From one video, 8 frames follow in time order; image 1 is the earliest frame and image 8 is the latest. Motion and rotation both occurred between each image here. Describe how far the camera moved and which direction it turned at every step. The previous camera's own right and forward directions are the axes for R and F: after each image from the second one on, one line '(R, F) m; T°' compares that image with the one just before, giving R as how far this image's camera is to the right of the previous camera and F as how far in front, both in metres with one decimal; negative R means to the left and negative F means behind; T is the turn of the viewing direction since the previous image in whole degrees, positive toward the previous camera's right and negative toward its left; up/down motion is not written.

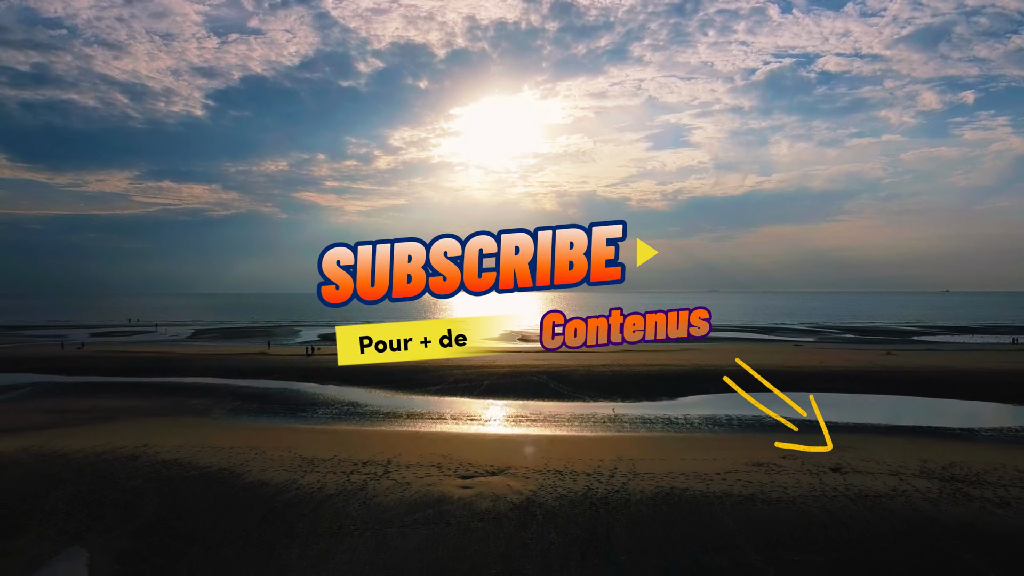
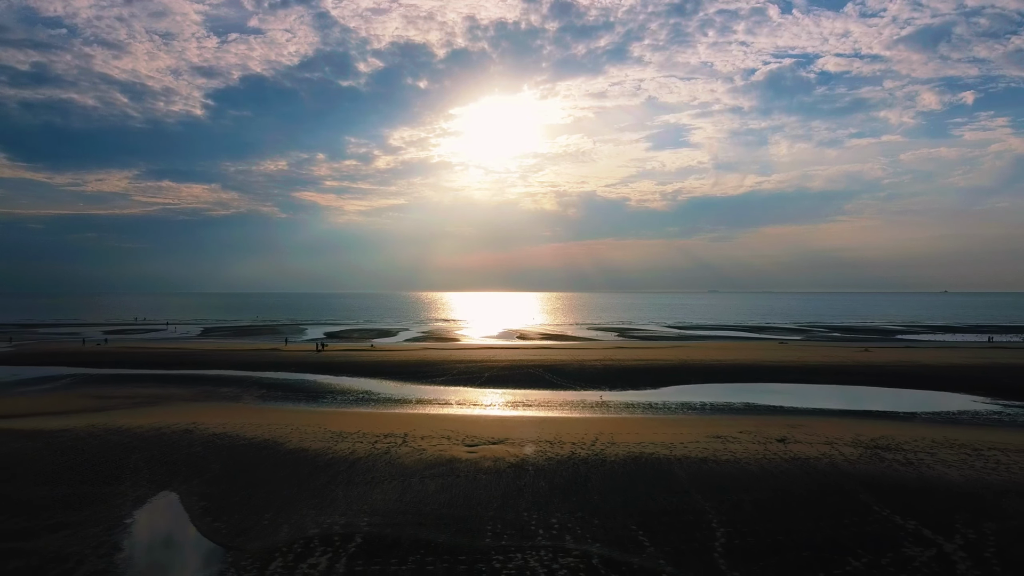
(0.0, -2.2) m; 0°
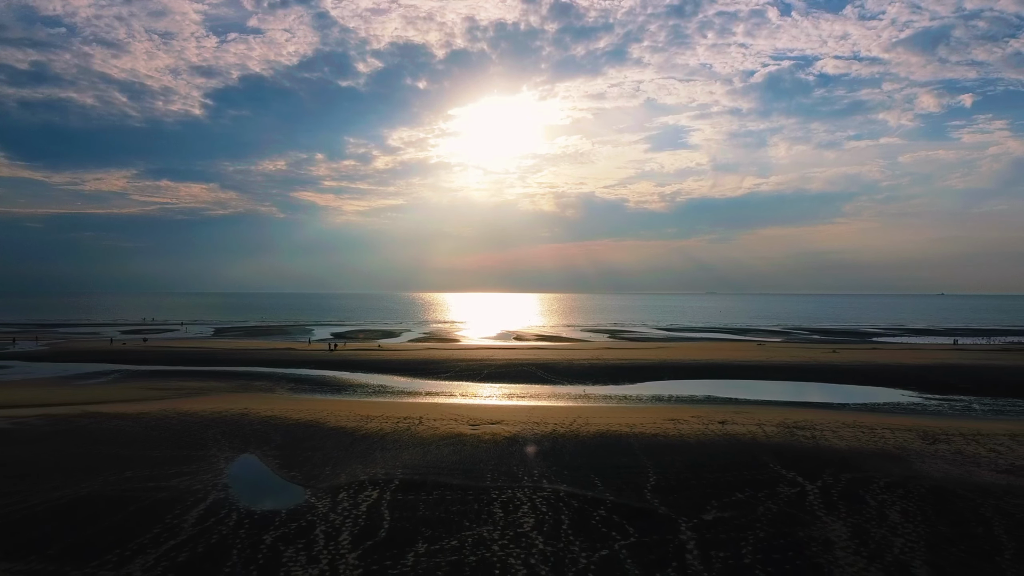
(+0.1, -3.4) m; 0°
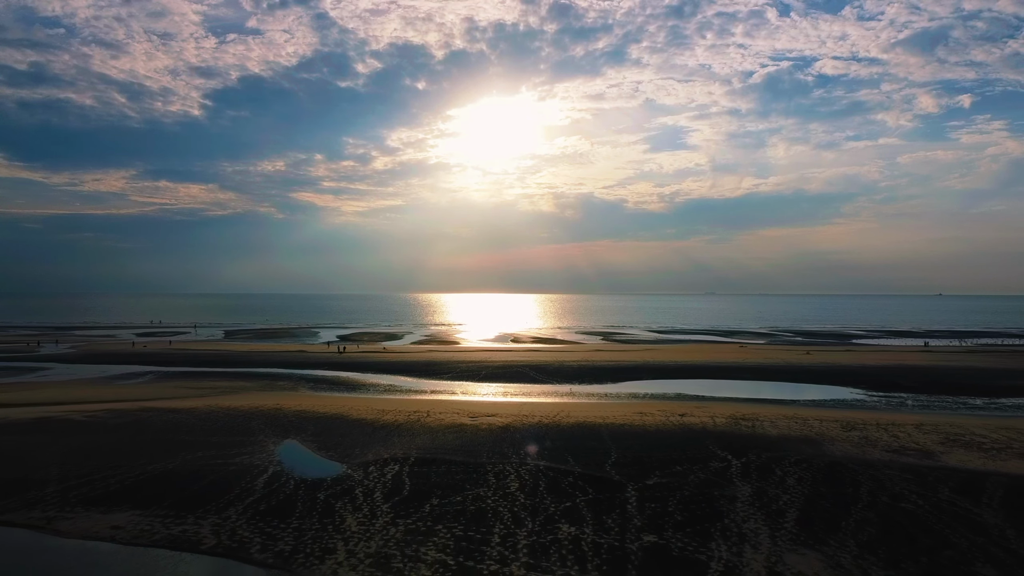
(+0.2, -3.1) m; 0°
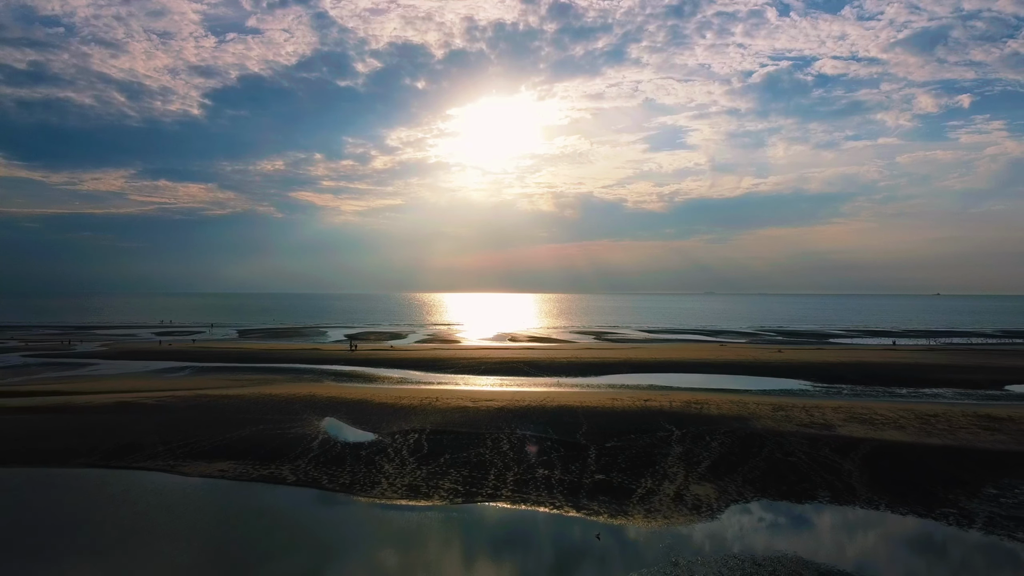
(+0.2, -4.2) m; 0°
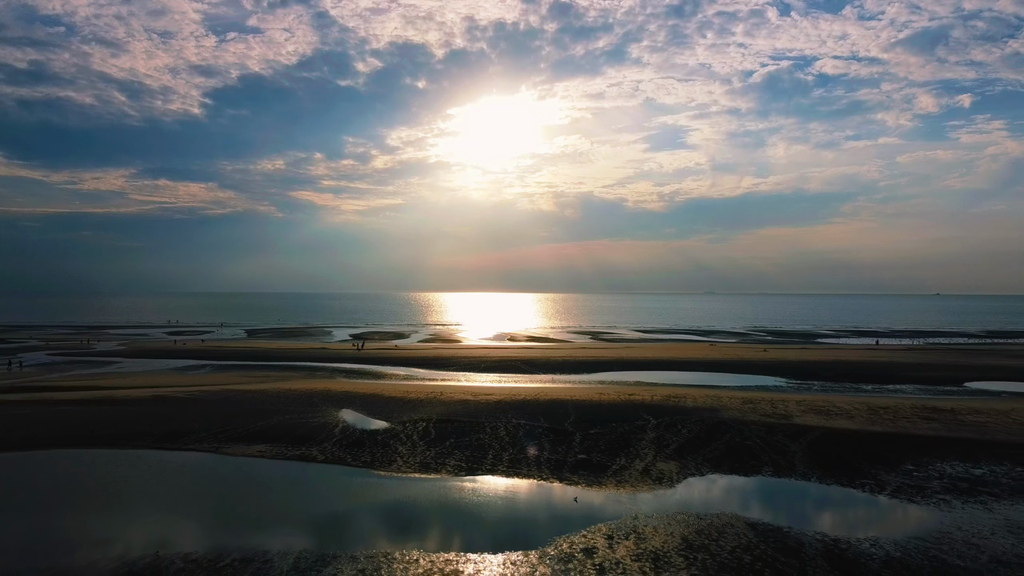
(+0.2, -2.5) m; 0°
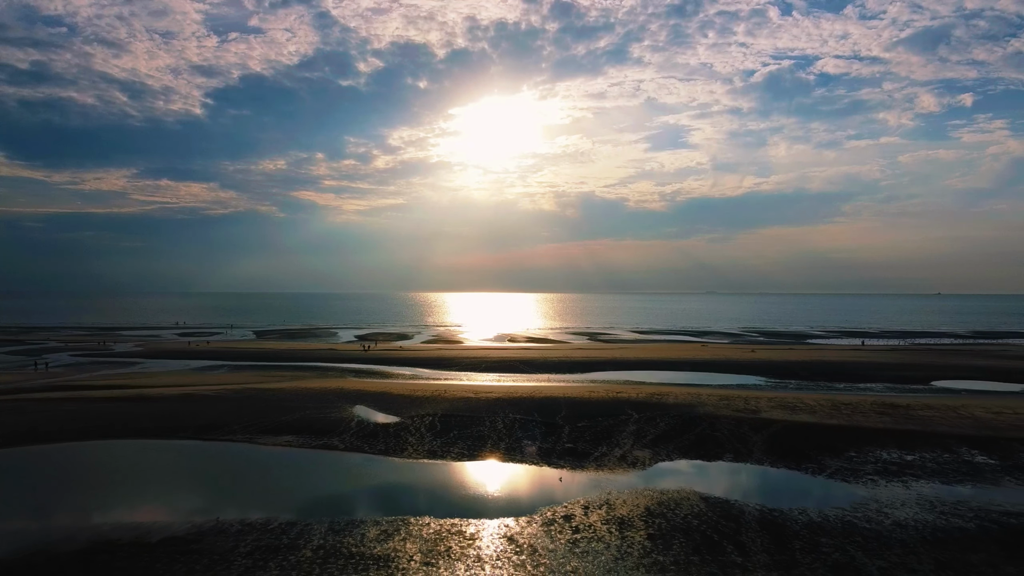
(+0.2, -2.4) m; 0°
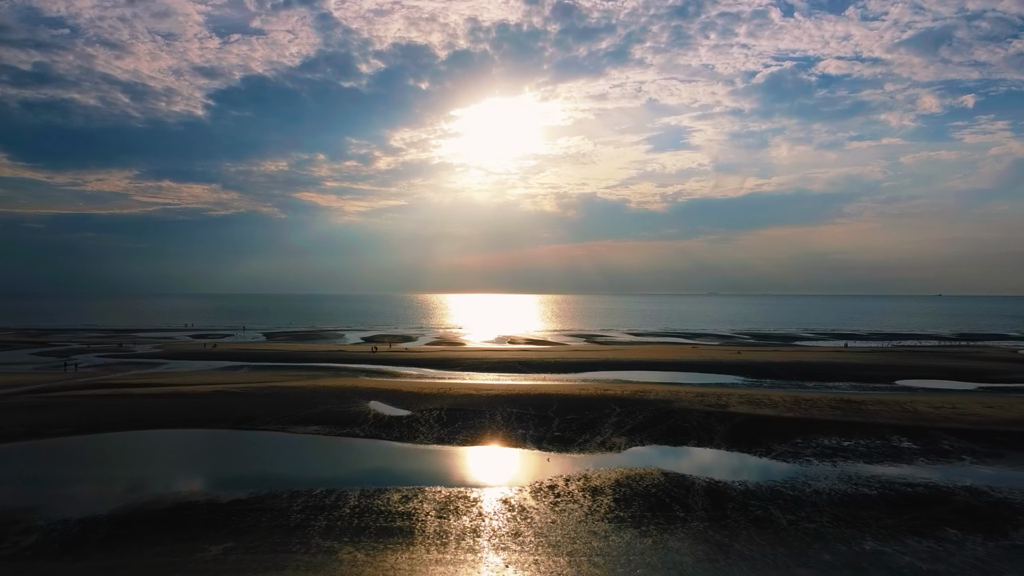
(+0.2, -3.2) m; 0°
